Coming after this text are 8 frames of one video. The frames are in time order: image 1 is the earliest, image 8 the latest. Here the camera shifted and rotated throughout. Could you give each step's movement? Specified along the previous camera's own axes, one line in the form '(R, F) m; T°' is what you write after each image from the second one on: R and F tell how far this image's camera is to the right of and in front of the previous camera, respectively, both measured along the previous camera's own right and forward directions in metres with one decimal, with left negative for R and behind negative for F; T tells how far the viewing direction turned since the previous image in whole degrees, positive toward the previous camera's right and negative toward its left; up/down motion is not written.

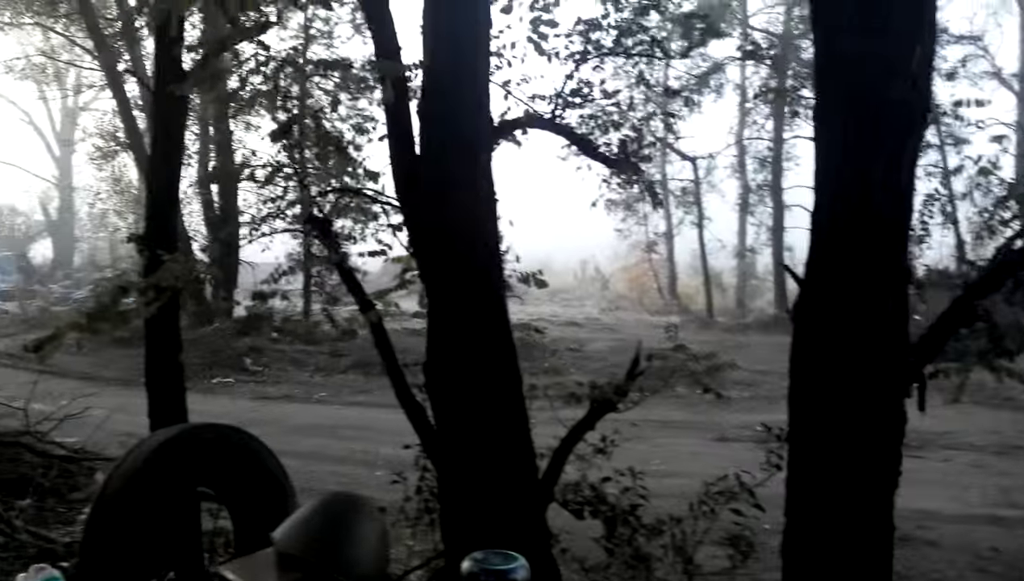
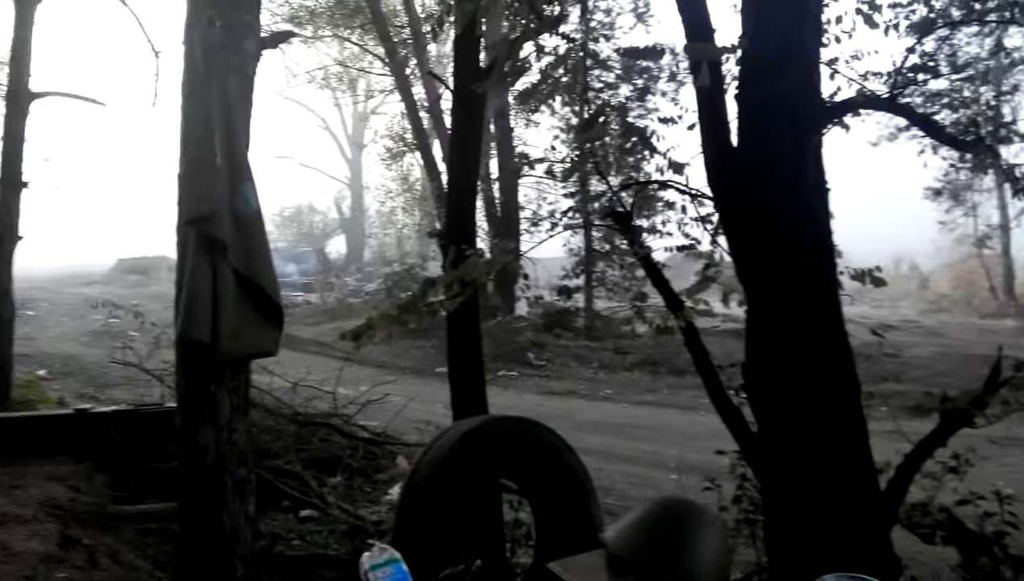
(-0.3, +0.2) m; -15°
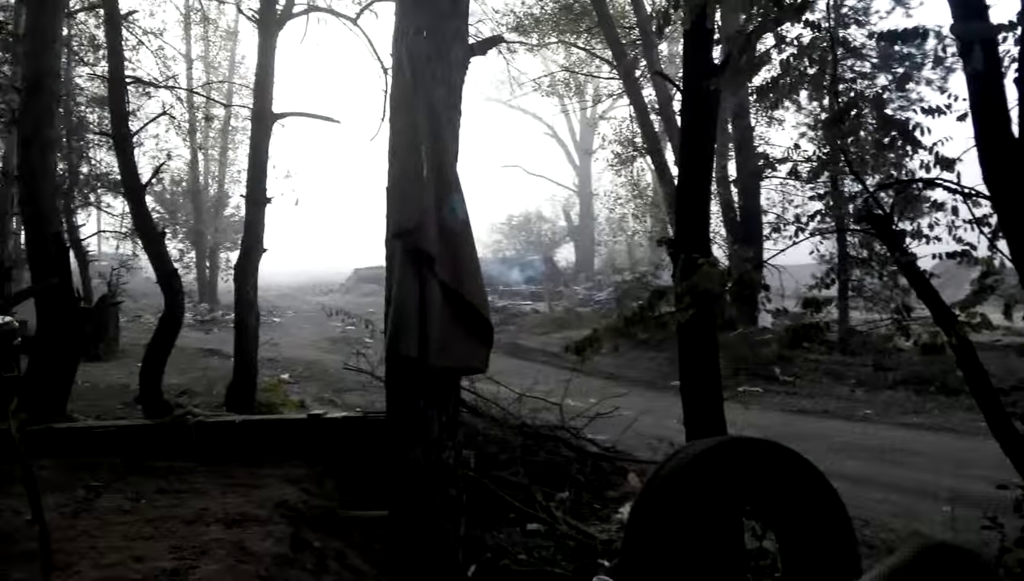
(-0.1, +0.3) m; -14°
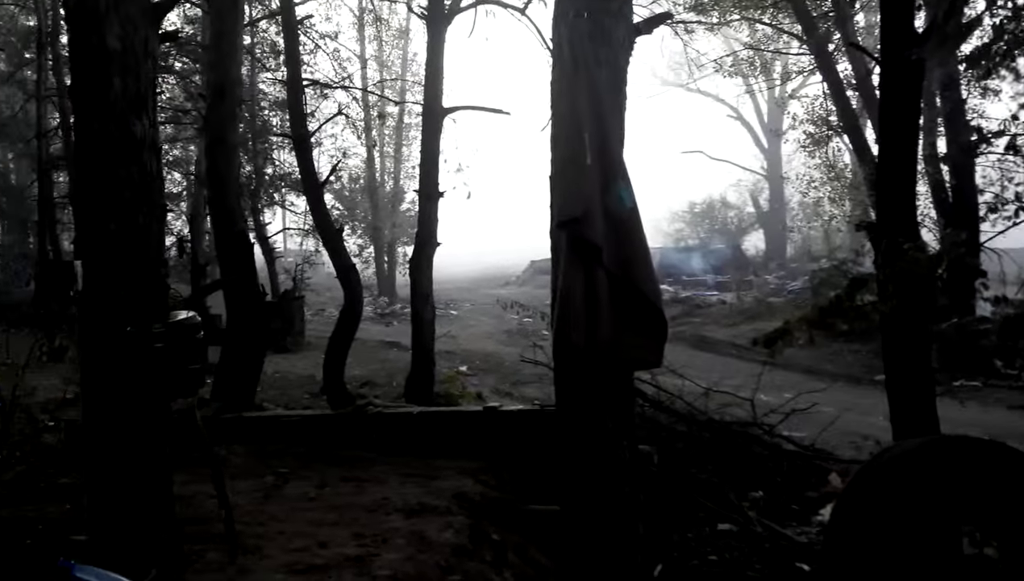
(-0.1, +0.2) m; -10°
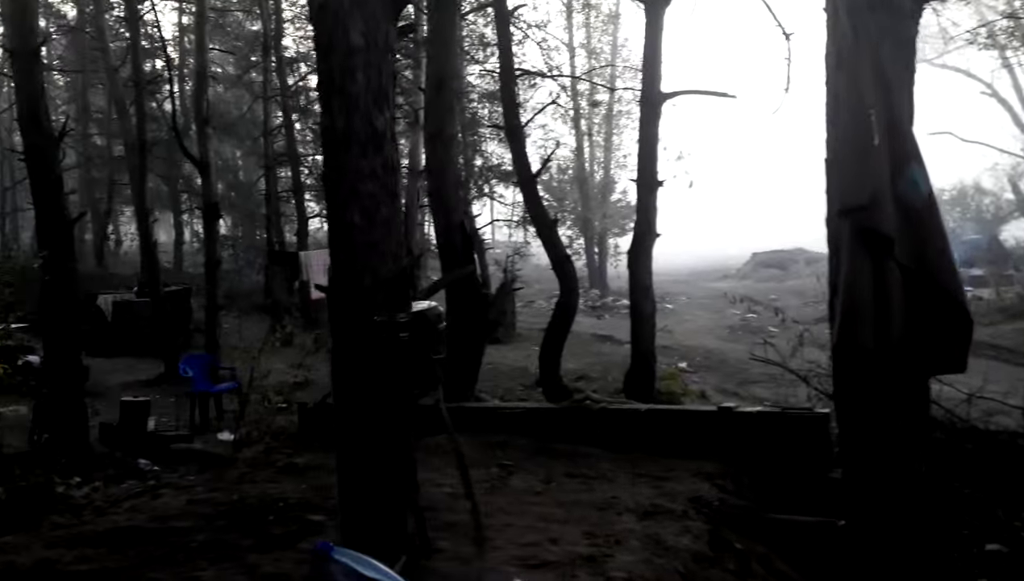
(-0.2, +0.1) m; -11°
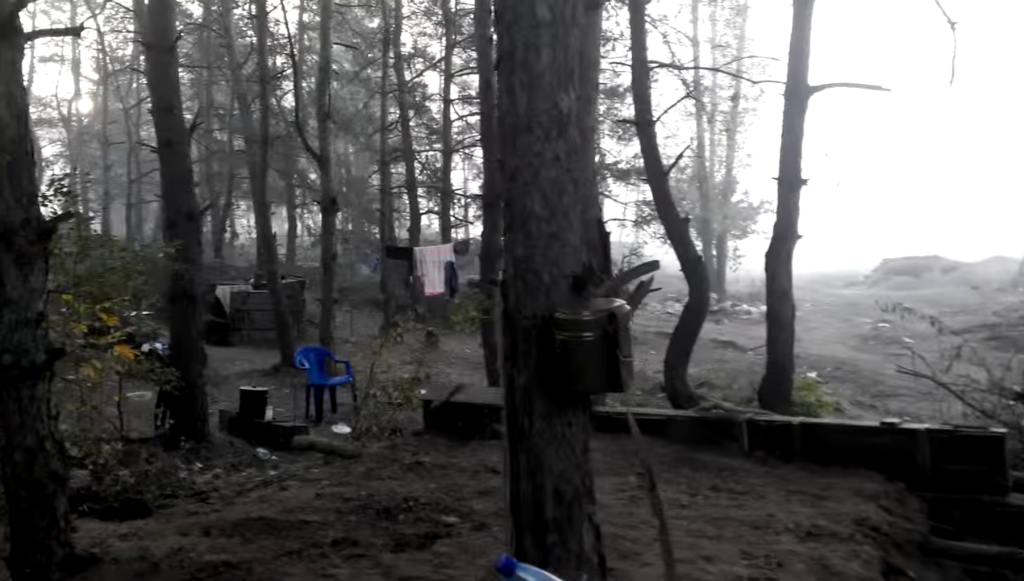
(-0.3, +0.2) m; -5°
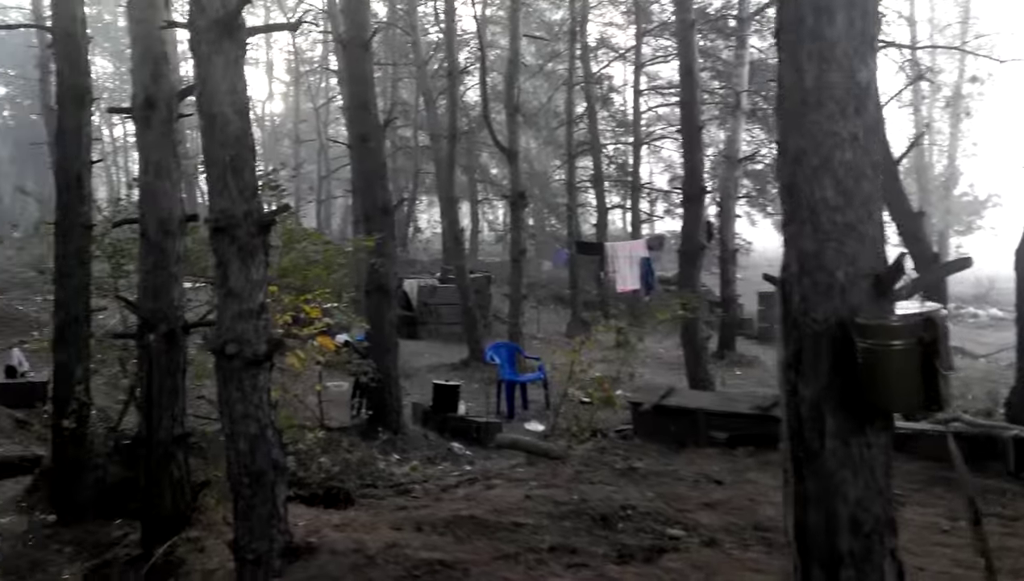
(-0.4, +0.3) m; -10°
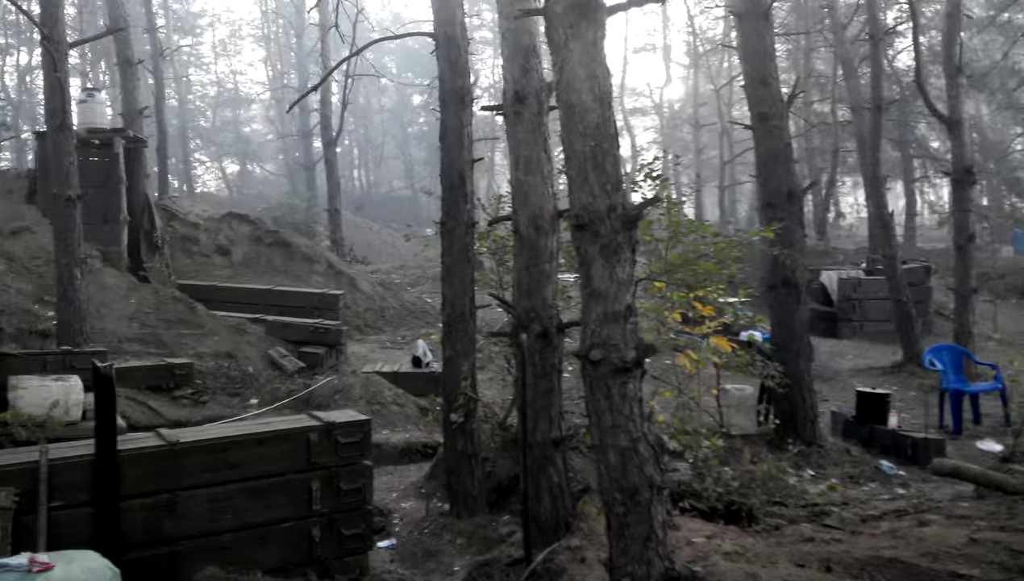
(0.0, +1.1) m; -24°
